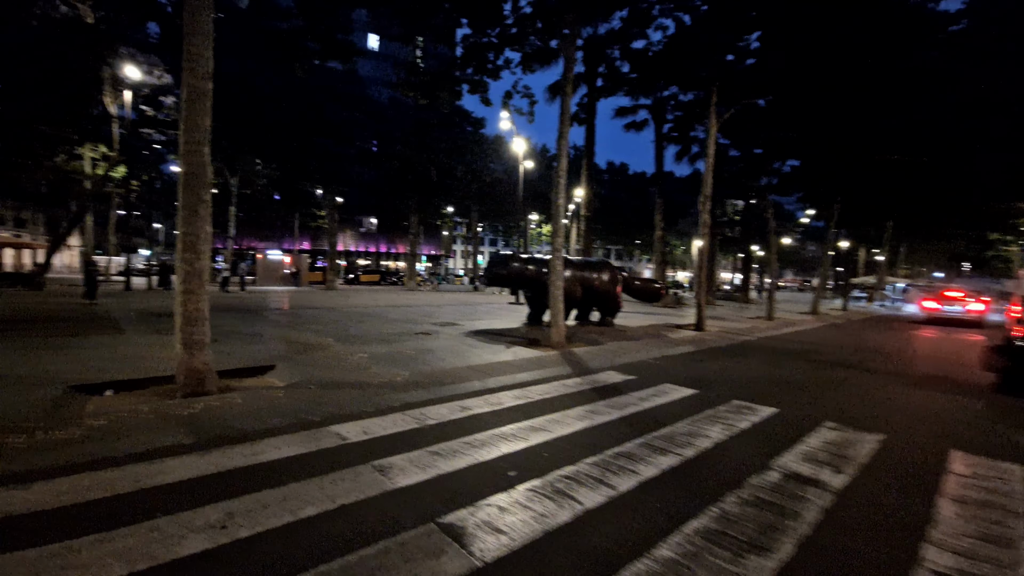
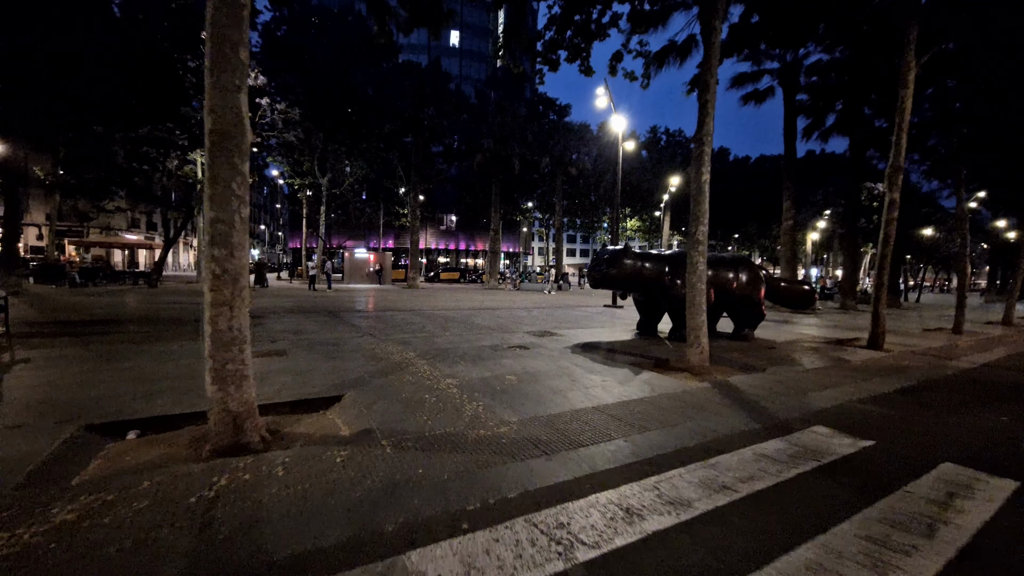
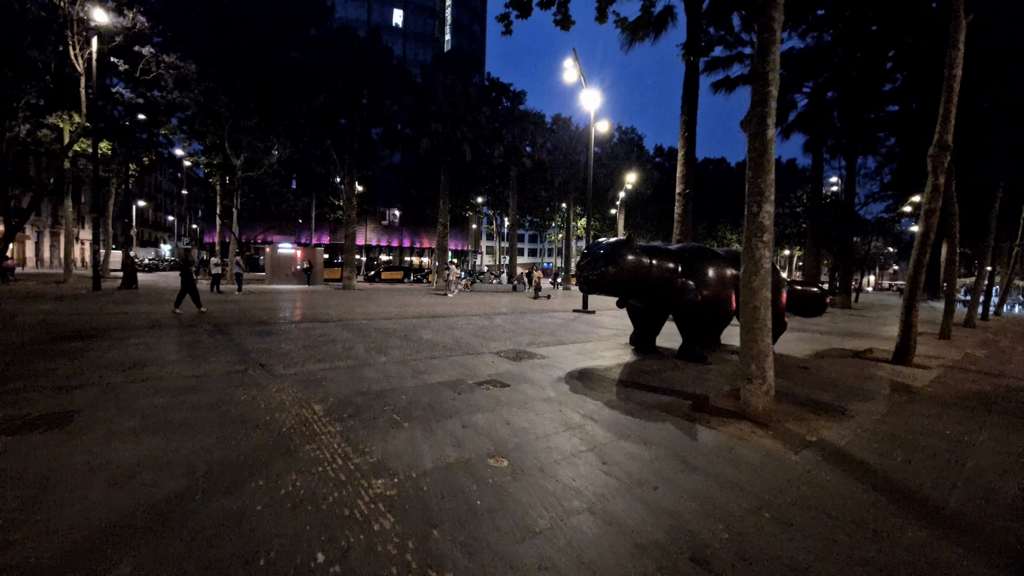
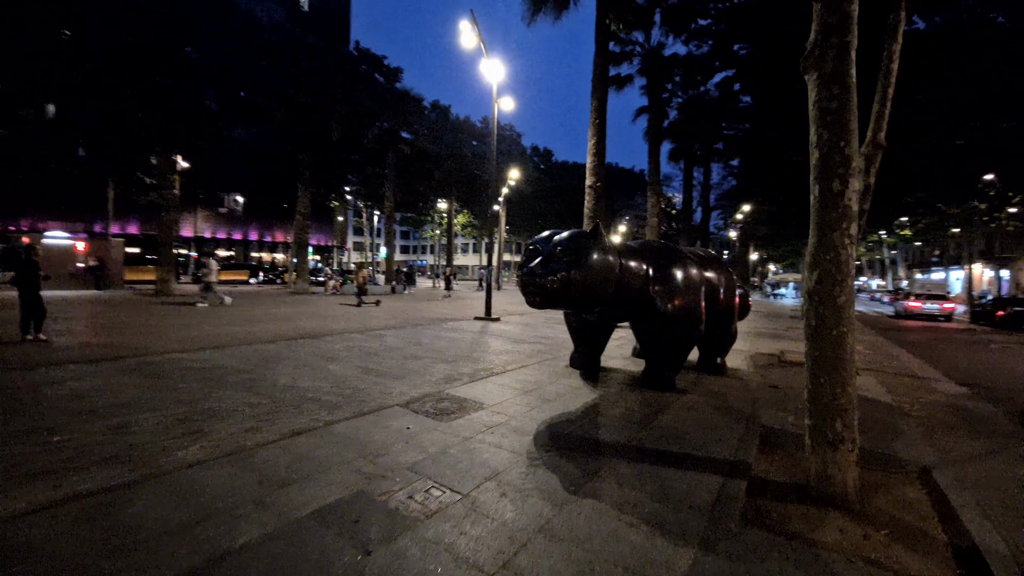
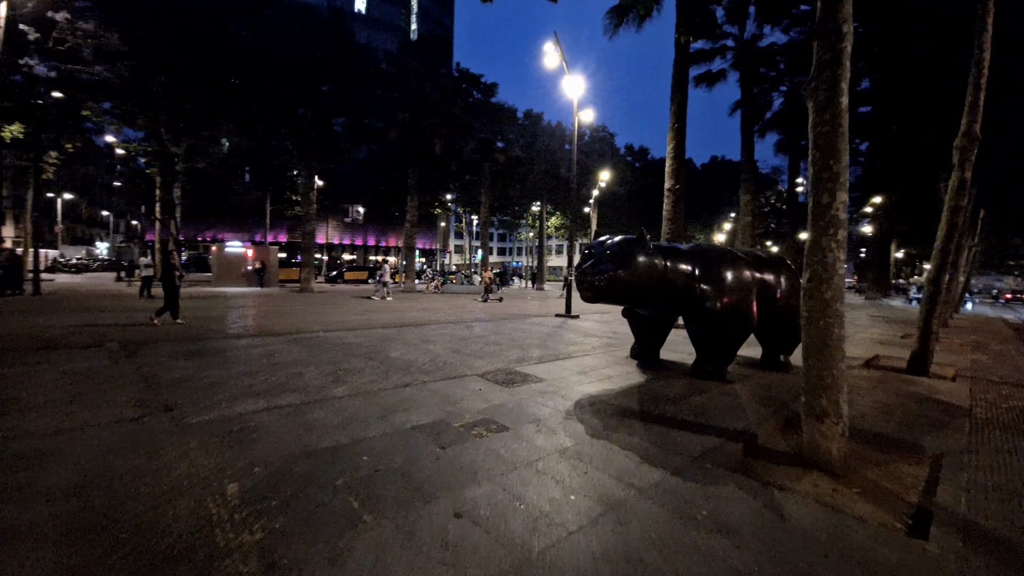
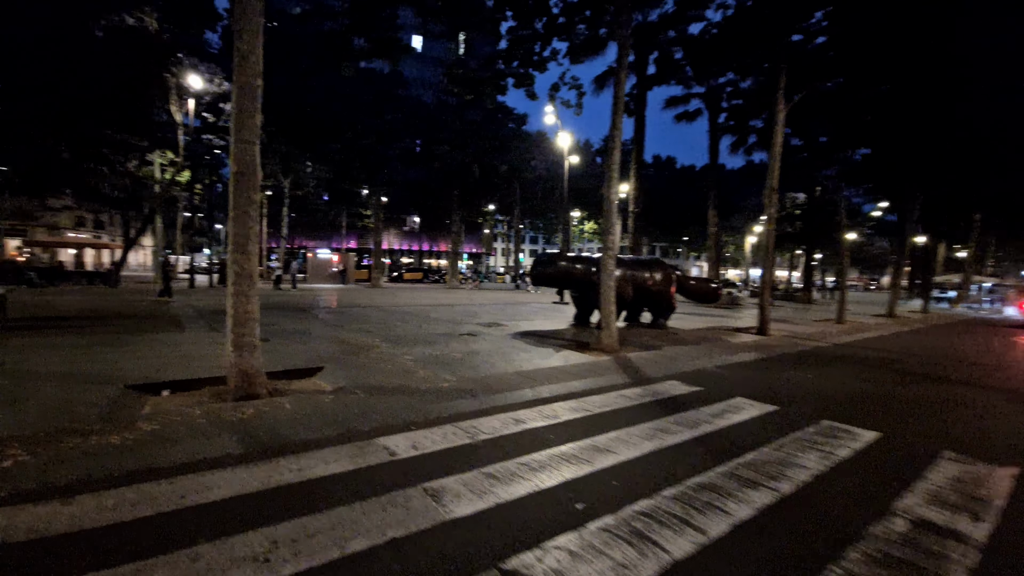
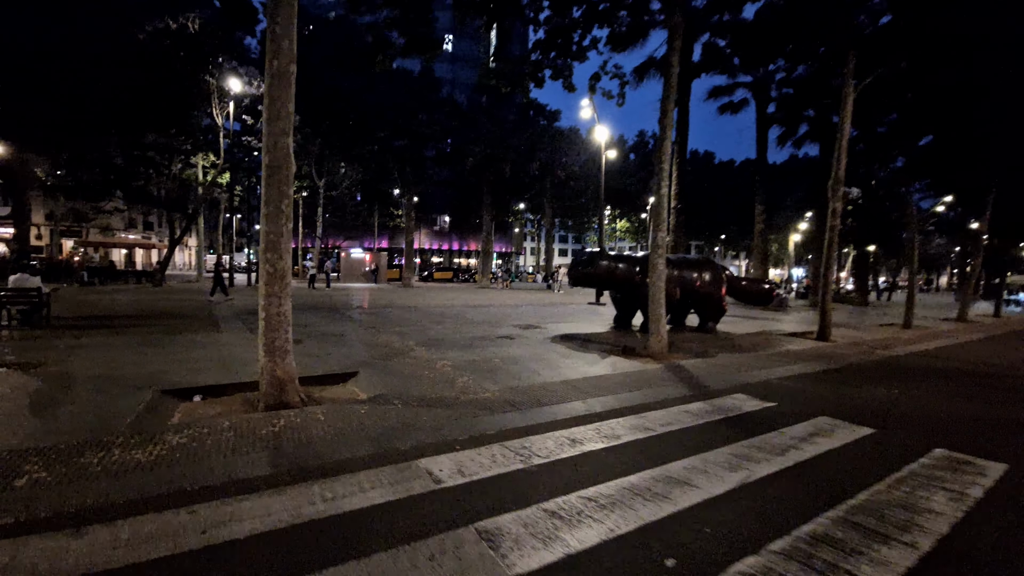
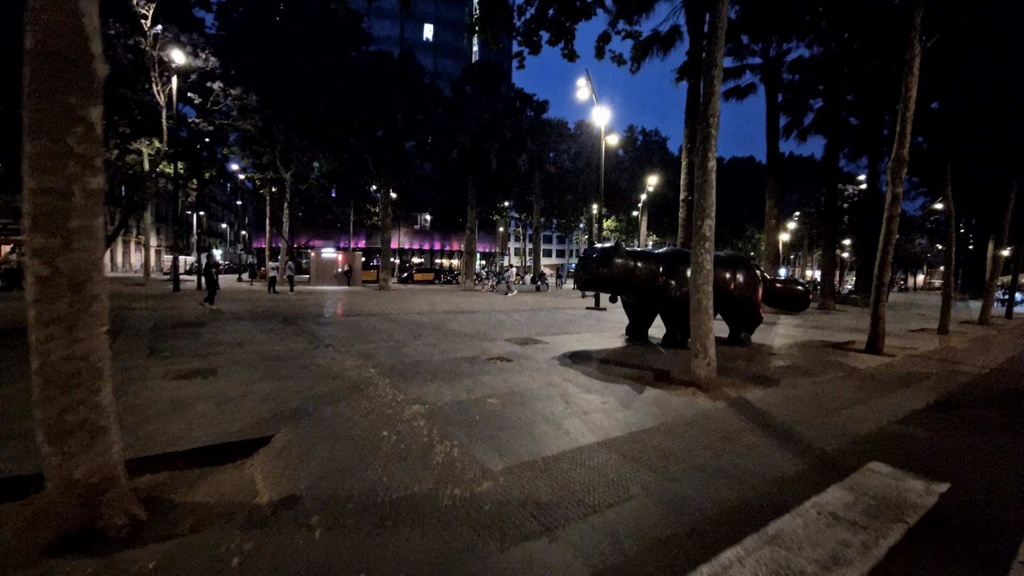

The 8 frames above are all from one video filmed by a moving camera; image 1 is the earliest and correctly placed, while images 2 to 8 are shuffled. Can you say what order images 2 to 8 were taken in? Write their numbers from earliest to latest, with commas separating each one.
6, 7, 2, 8, 3, 5, 4
